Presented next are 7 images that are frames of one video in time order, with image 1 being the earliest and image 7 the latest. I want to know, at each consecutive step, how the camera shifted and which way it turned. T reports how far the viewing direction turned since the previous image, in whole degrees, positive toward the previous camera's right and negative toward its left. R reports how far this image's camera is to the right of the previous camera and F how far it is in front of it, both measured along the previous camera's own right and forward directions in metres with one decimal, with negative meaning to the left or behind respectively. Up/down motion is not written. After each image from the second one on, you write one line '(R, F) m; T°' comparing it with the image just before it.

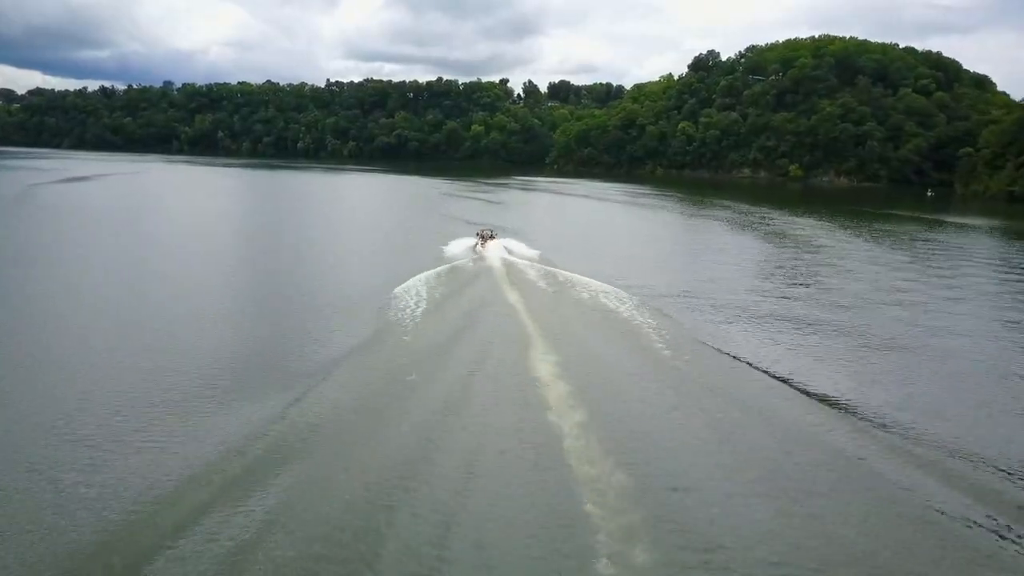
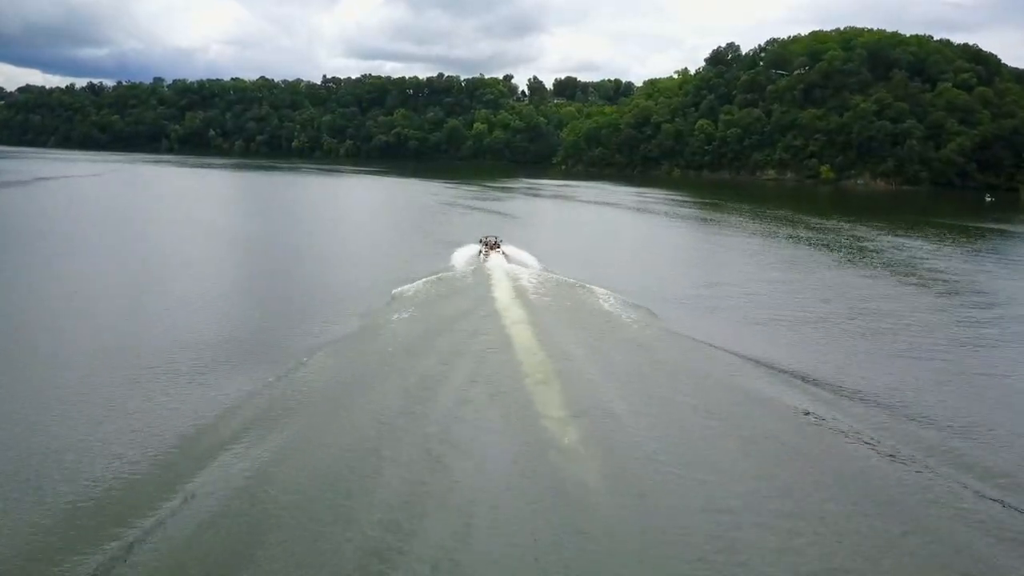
(-0.4, +4.5) m; 0°
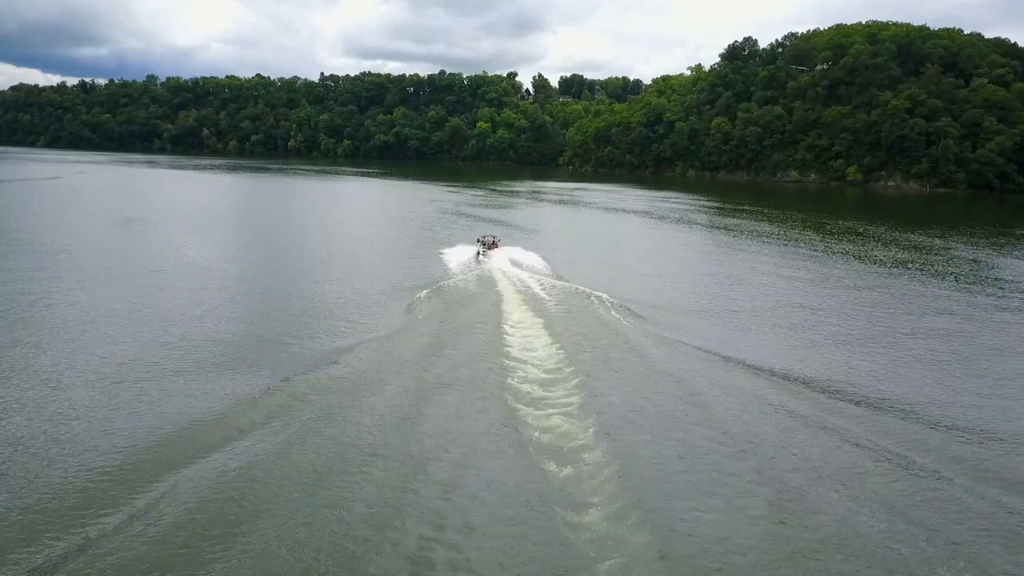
(-0.3, +3.4) m; 0°
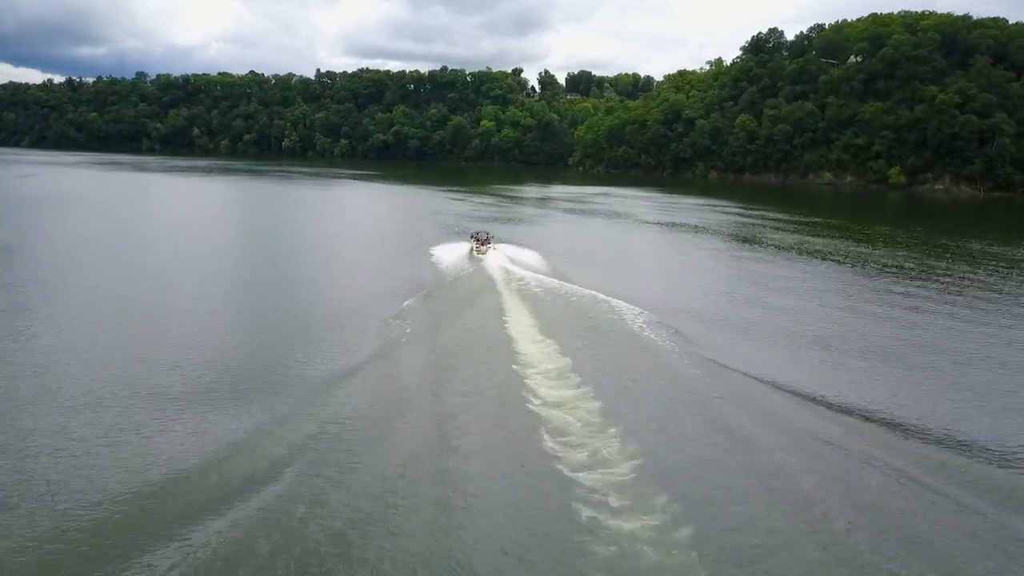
(-0.5, +4.5) m; 0°
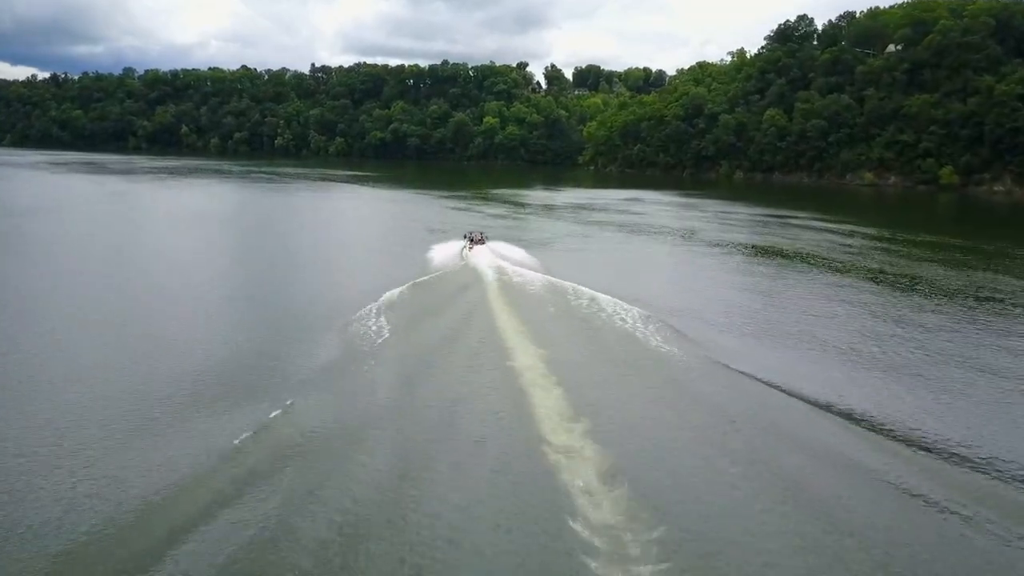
(-0.5, +4.6) m; 0°
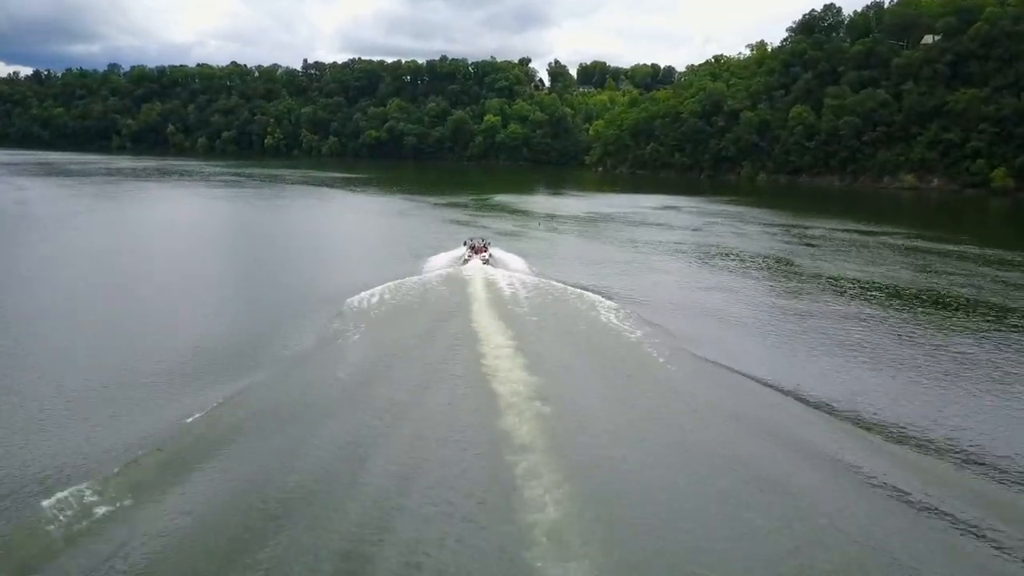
(-0.3, +4.2) m; 0°
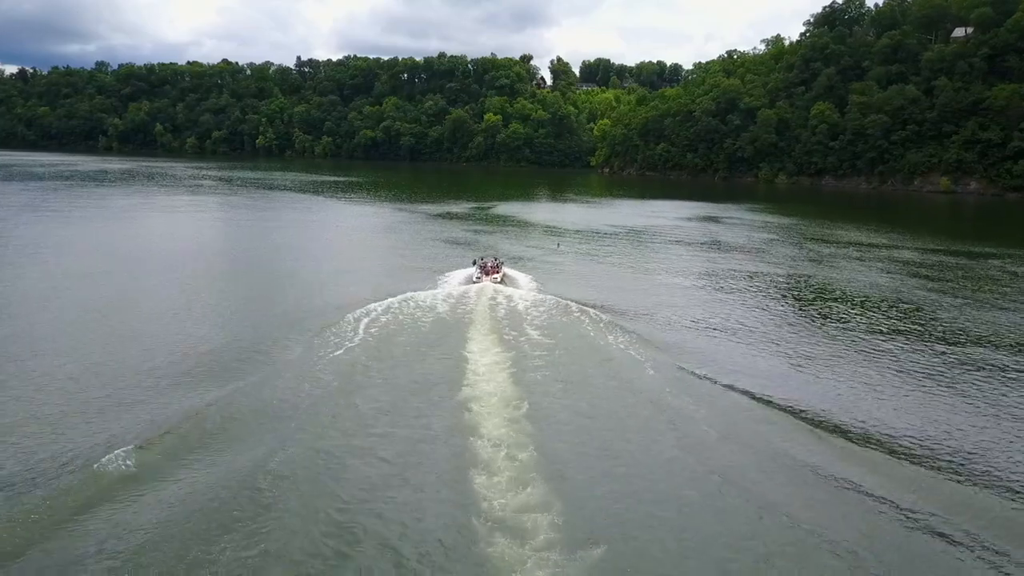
(-0.3, +3.0) m; 0°
